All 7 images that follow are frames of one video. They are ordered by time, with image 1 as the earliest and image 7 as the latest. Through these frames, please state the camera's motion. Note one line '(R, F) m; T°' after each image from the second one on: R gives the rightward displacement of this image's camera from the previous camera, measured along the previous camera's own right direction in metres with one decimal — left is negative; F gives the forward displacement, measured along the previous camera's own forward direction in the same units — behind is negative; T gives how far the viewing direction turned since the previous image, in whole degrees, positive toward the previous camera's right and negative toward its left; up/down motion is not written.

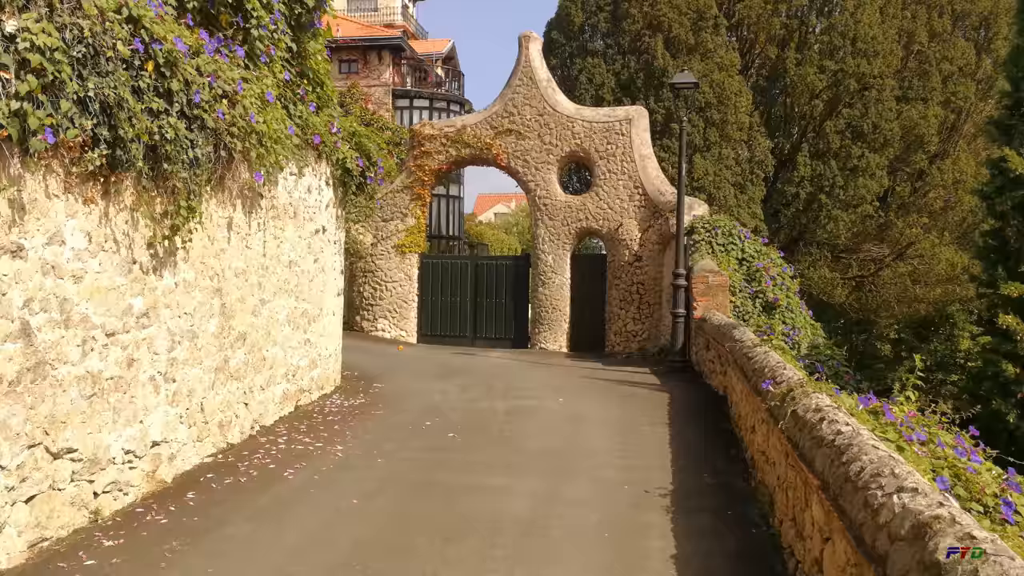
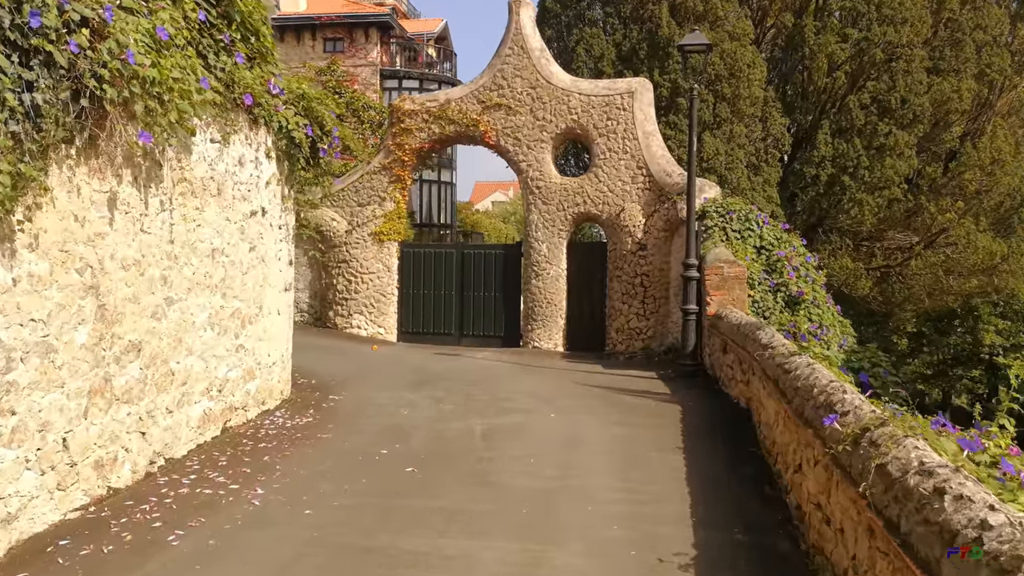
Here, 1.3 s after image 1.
(+0.2, +1.5) m; 0°
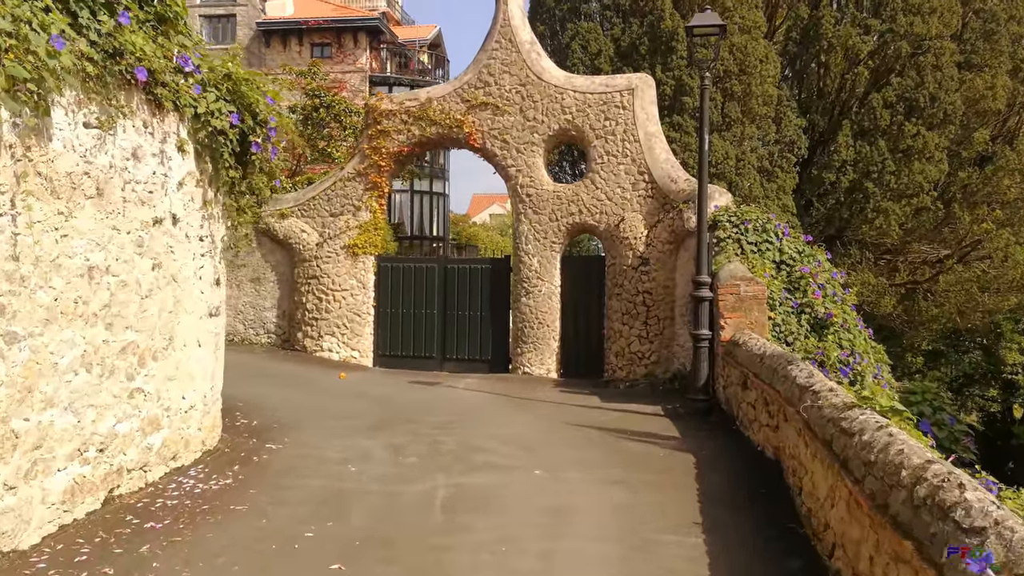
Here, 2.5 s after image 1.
(+0.2, +1.4) m; 0°
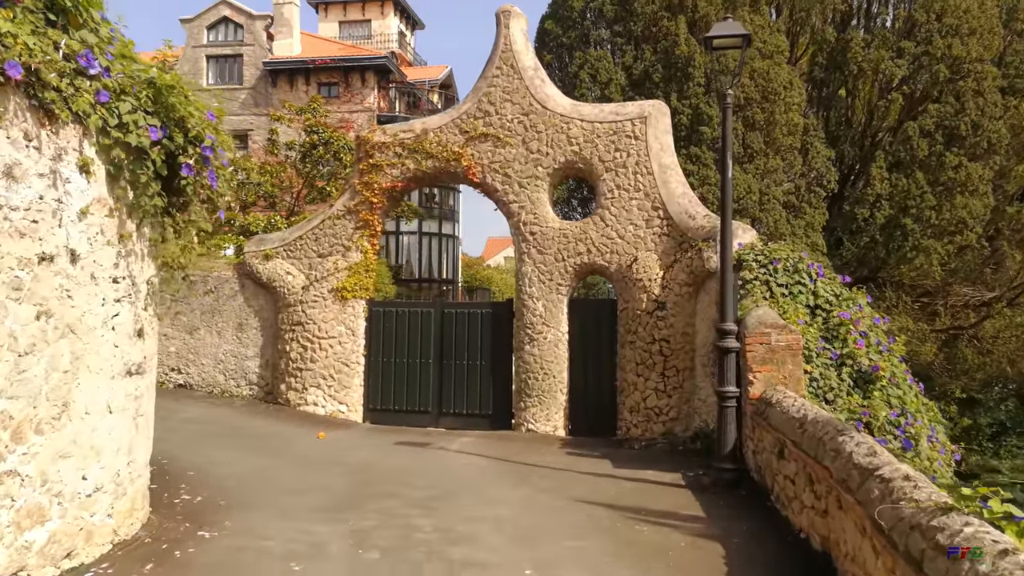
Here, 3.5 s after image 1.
(+0.2, +1.1) m; -1°
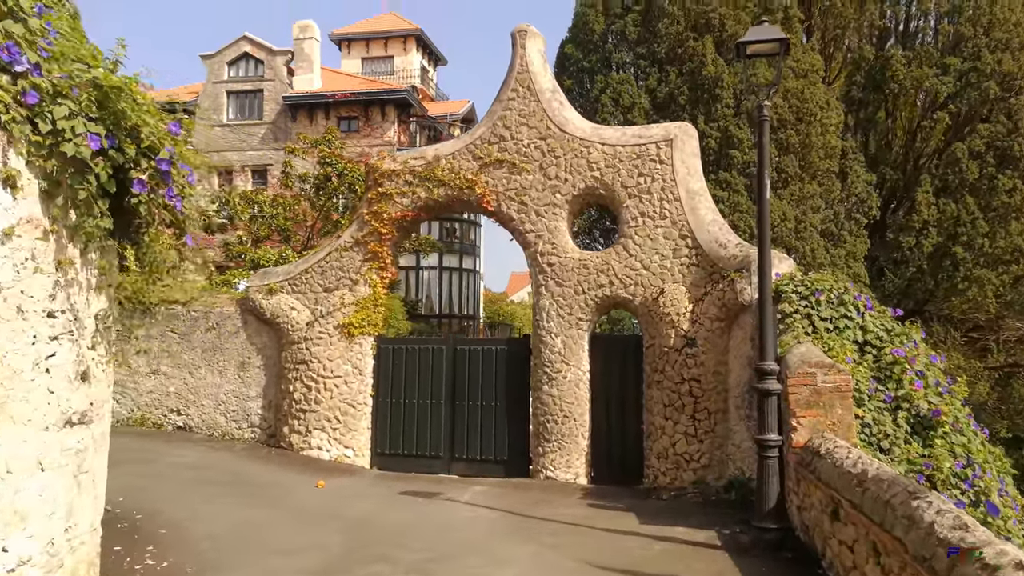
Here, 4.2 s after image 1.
(+0.1, +0.8) m; -2°
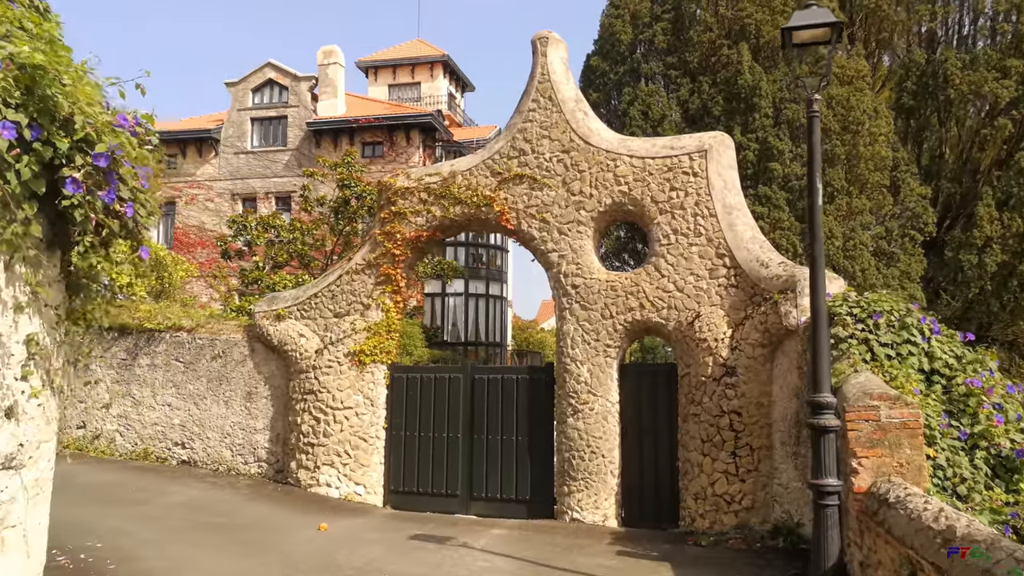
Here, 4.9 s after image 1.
(+0.1, +0.8) m; -2°
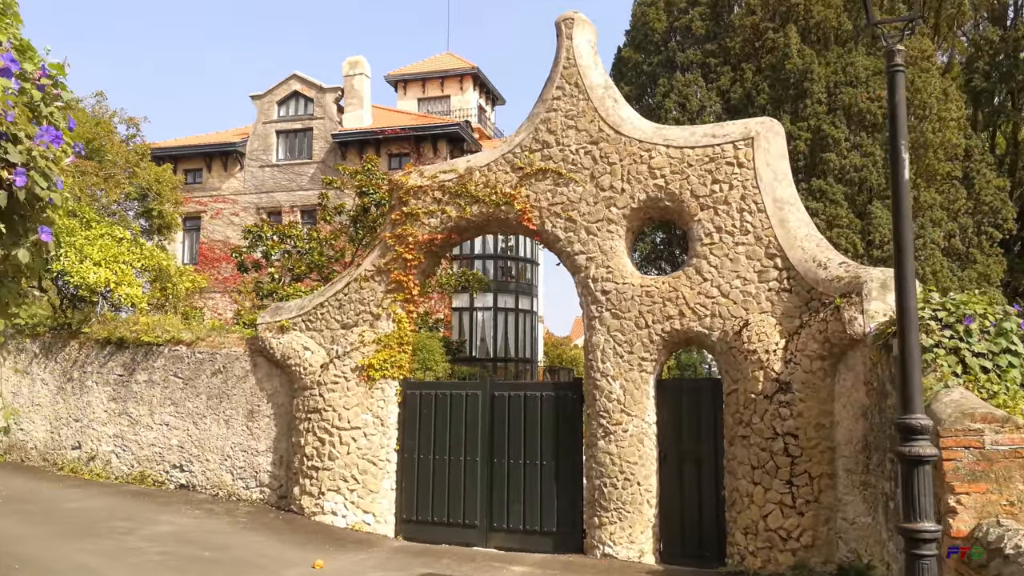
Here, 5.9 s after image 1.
(+0.1, +1.0) m; -2°
